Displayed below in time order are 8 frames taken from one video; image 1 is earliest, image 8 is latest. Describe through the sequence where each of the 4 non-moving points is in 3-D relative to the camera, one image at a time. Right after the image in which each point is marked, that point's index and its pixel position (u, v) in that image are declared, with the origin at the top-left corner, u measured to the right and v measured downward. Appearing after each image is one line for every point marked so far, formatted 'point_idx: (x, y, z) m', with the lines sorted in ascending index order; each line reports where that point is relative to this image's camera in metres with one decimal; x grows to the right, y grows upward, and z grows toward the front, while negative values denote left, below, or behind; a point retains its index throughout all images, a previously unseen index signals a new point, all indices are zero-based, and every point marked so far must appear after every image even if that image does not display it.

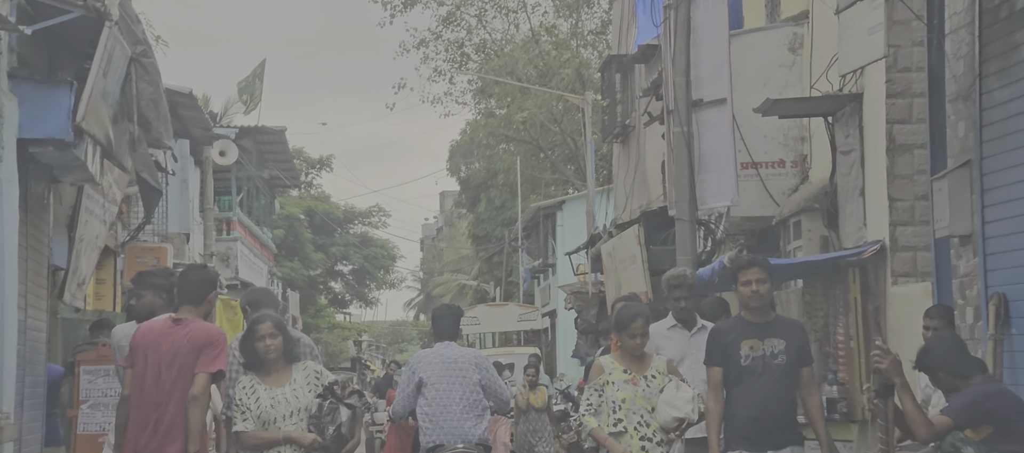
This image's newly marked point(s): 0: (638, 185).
0: (+2.0, +0.6, +19.3) m
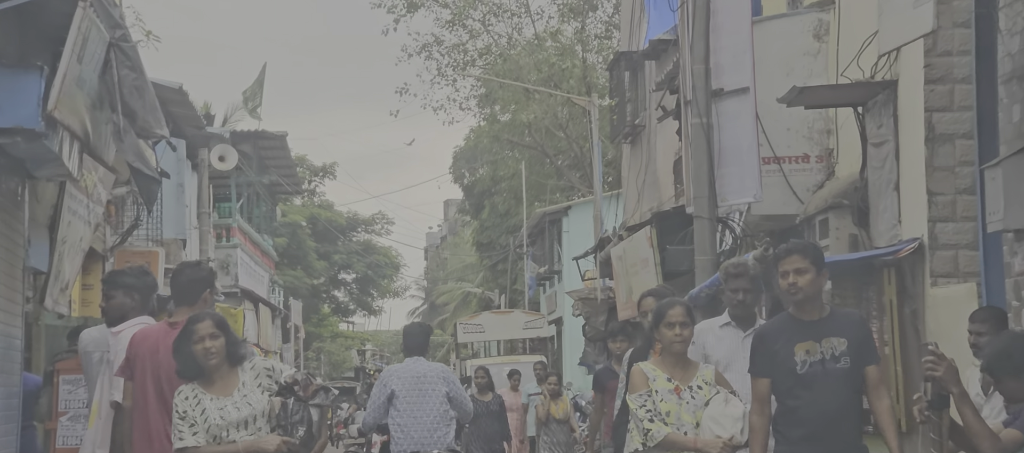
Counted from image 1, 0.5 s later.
0: (+2.1, +0.6, +18.6) m
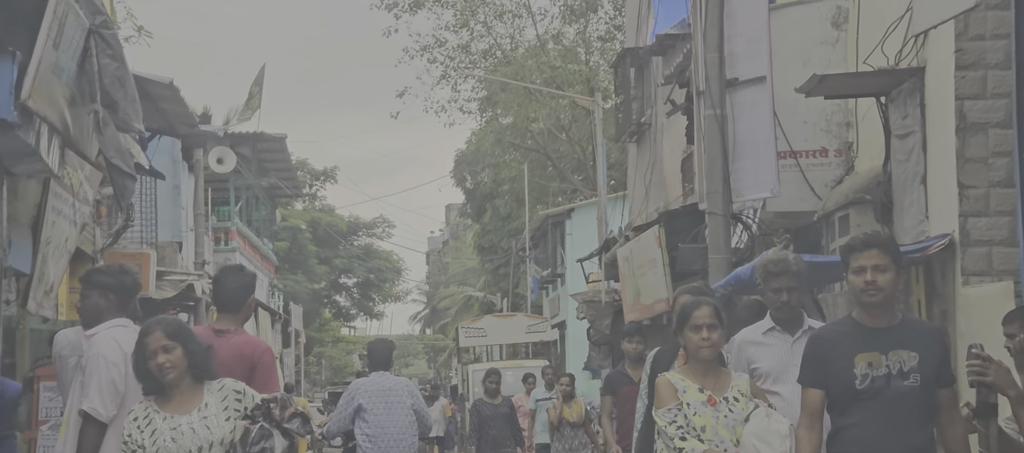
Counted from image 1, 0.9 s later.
0: (+2.1, +0.6, +18.1) m
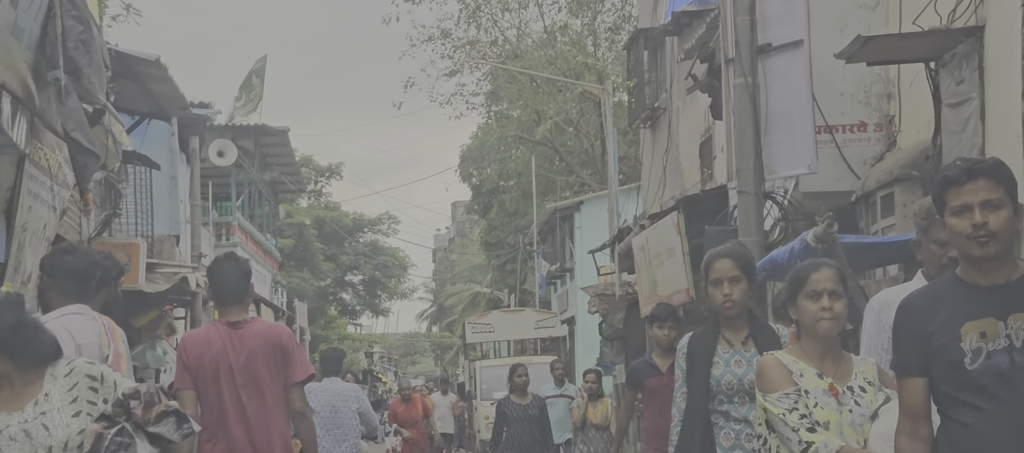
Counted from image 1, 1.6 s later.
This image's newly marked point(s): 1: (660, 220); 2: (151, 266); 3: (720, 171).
0: (+2.2, +0.7, +17.3) m
1: (+1.7, +0.1, +13.7) m
2: (-4.8, -0.5, +16.2) m
3: (+2.5, +0.7, +14.6) m
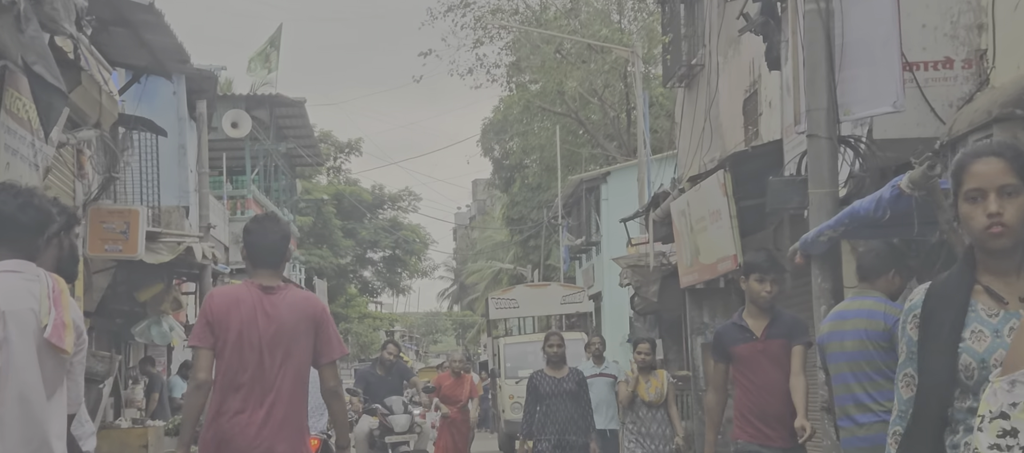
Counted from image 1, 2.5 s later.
0: (+2.6, +1.2, +16.1) m
1: (+2.0, +0.5, +12.6) m
2: (-4.4, -0.1, +15.1) m
3: (+2.8, +1.1, +13.4) m
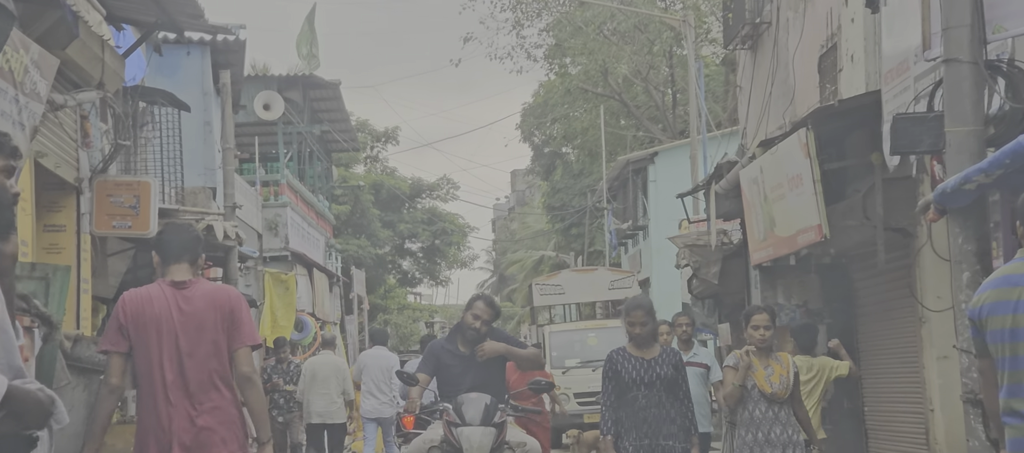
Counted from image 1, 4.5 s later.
0: (+3.2, +1.5, +14.6) m
1: (+2.4, +0.8, +11.1) m
2: (-3.9, +0.2, +13.9) m
3: (+3.3, +1.4, +11.9) m
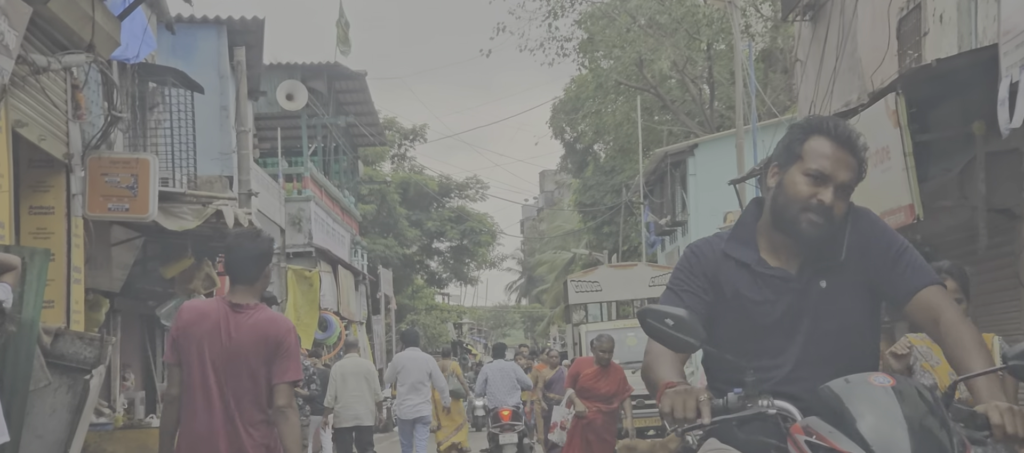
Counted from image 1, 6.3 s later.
0: (+3.6, +1.7, +13.2) m
1: (+2.8, +0.9, +9.7) m
2: (-3.5, +0.3, +12.6) m
3: (+3.6, +1.5, +10.5) m
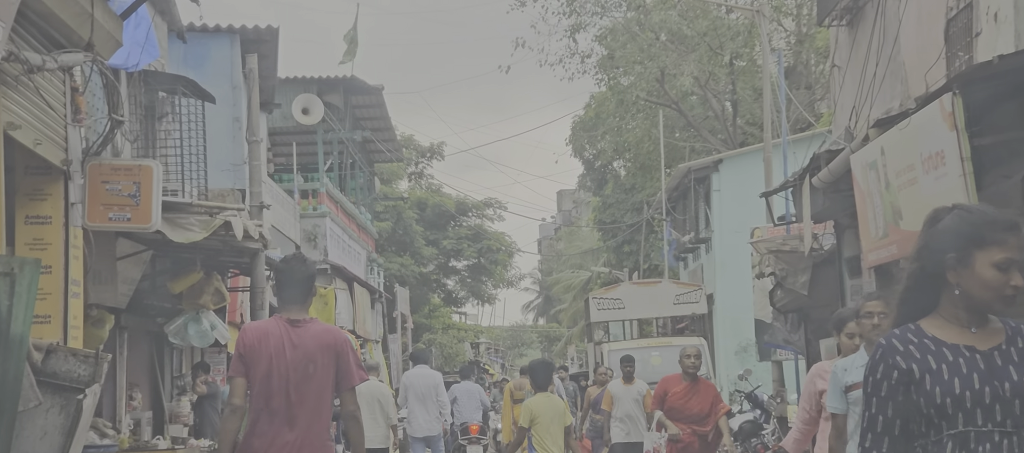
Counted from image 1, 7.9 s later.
0: (+3.8, +1.5, +12.6) m
1: (+3.0, +0.8, +9.1) m
2: (-3.3, +0.2, +12.0) m
3: (+3.8, +1.4, +9.9) m
